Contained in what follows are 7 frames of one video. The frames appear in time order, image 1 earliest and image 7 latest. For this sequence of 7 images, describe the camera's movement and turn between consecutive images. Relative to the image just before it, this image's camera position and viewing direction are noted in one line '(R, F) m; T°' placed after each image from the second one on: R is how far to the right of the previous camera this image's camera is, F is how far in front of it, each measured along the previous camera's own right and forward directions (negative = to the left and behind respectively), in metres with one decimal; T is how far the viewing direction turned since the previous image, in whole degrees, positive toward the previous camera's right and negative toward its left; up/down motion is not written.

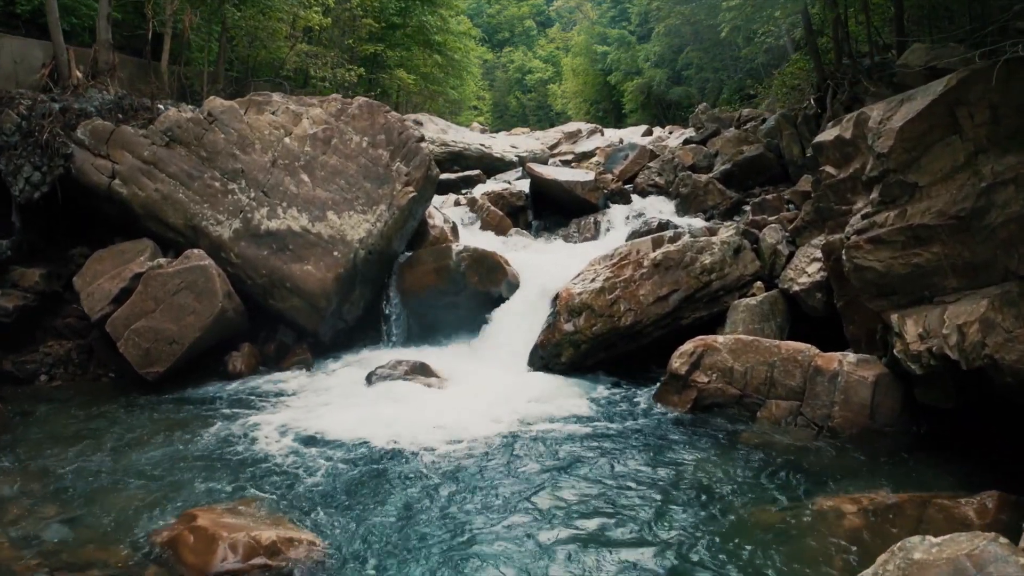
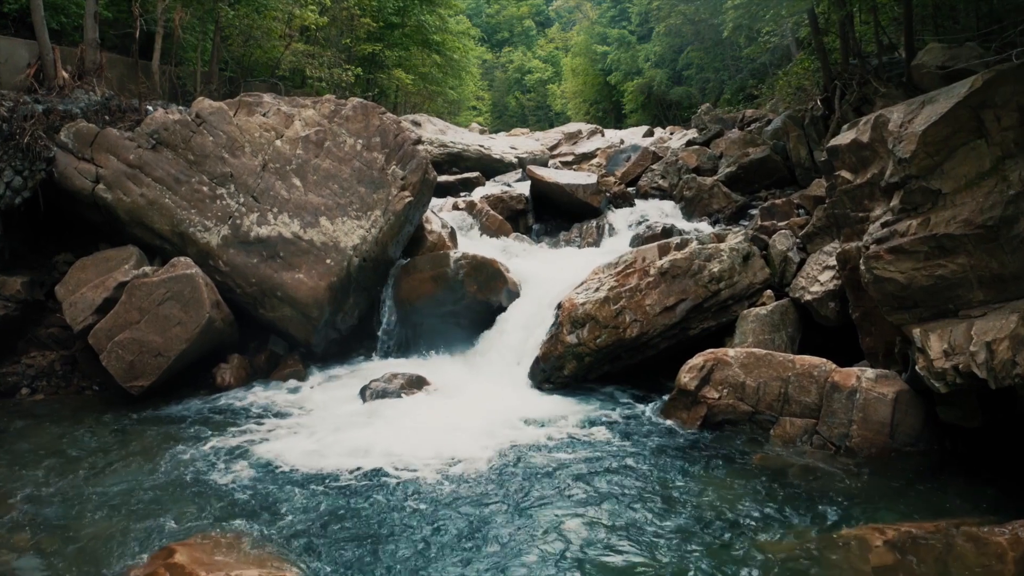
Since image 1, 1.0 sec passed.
(0.0, +0.4) m; 0°
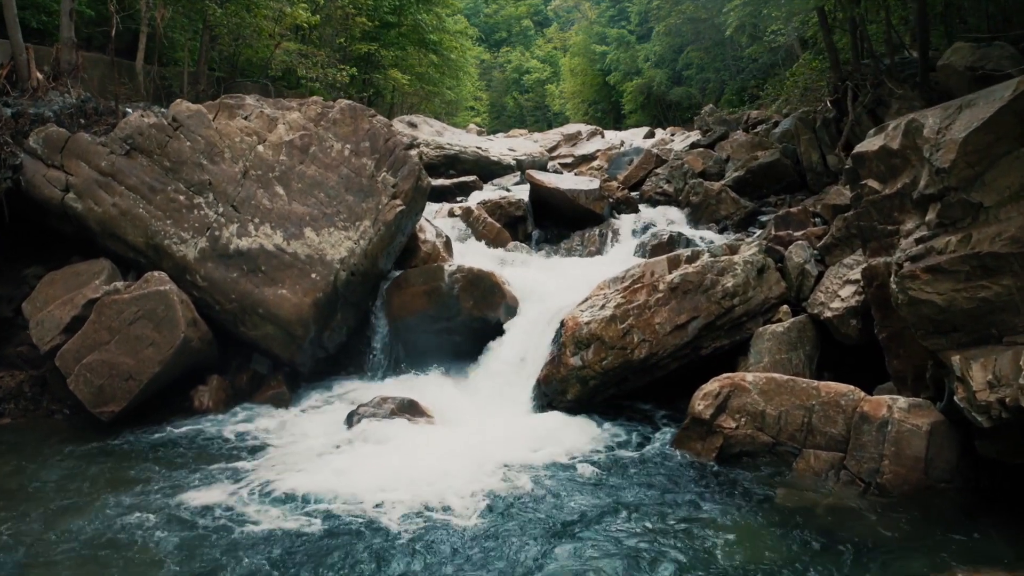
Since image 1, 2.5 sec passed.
(0.0, +0.6) m; 0°
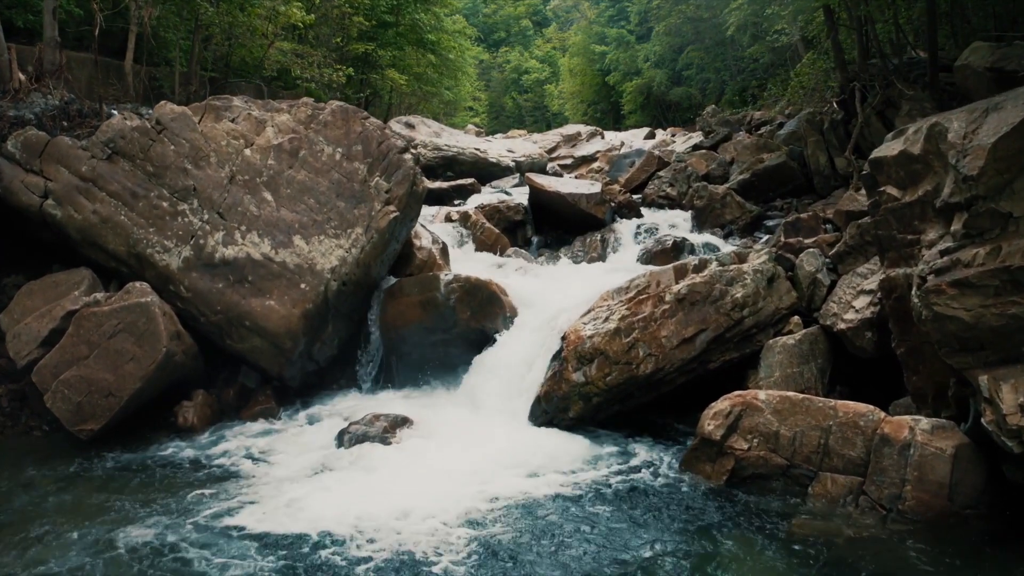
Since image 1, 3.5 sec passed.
(0.0, +0.4) m; 0°
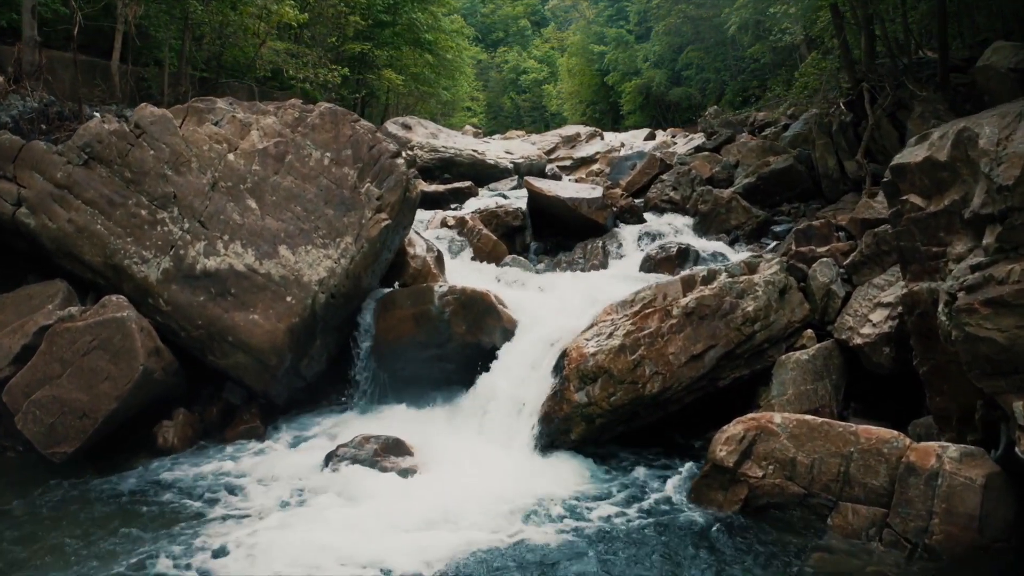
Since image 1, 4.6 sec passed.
(0.0, +0.4) m; 0°
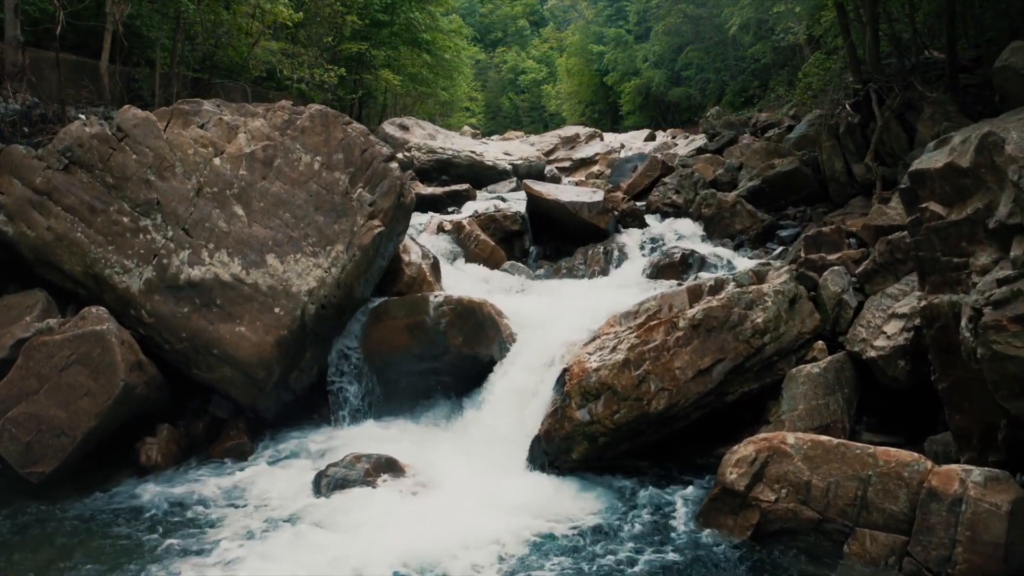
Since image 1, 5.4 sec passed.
(0.0, +0.3) m; 0°
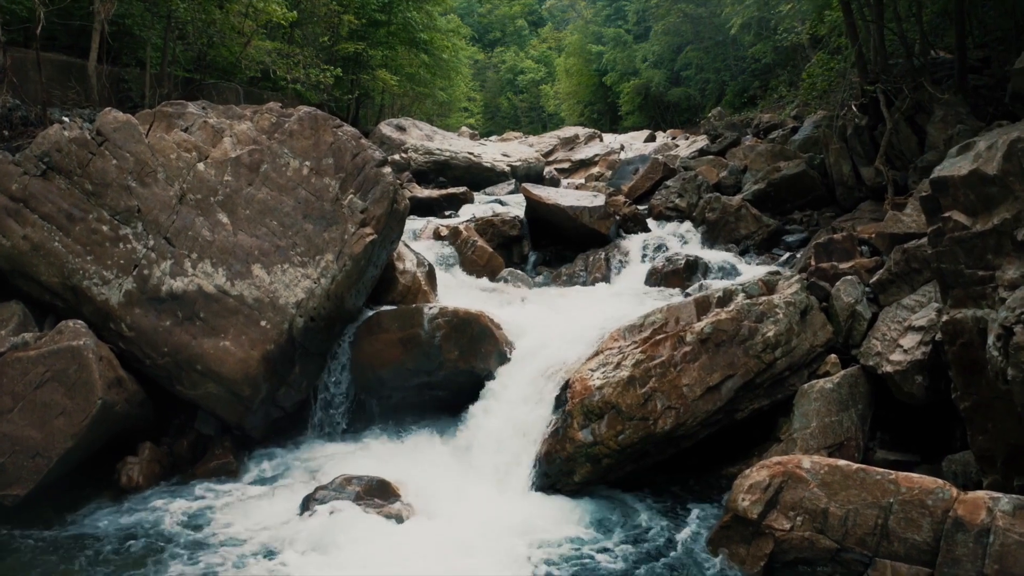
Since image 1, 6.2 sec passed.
(0.0, +0.4) m; 0°
